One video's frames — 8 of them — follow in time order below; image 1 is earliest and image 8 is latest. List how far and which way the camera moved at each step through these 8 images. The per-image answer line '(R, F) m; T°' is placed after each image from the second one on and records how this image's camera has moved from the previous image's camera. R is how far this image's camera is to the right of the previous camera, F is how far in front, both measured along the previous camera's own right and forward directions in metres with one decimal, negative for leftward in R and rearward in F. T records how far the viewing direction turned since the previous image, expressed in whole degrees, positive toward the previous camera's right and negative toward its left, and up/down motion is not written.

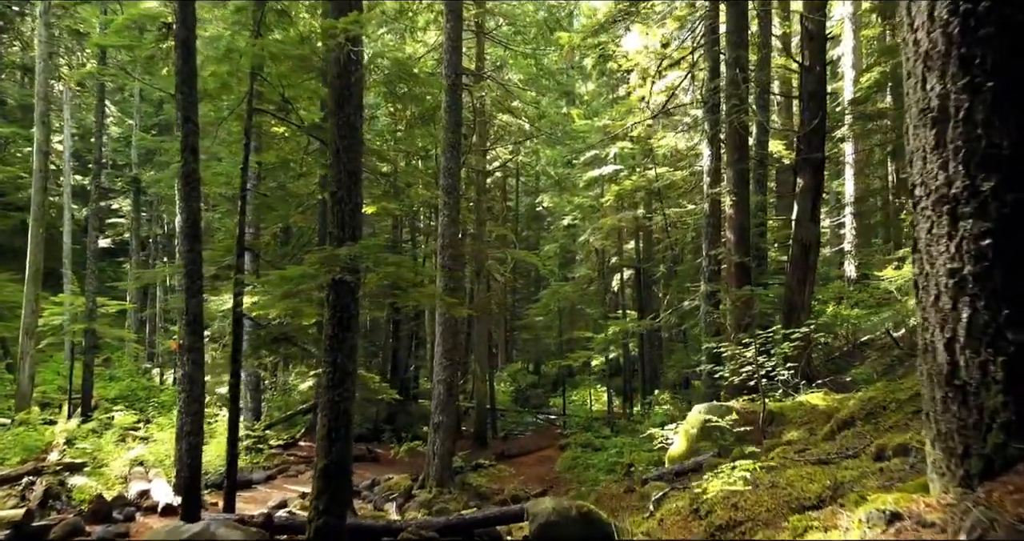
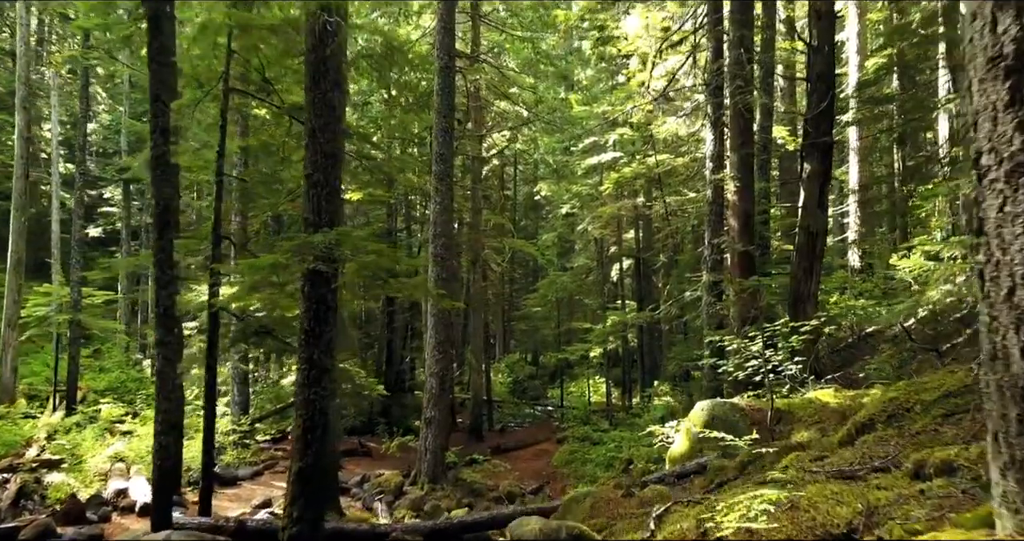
(+0.1, +0.5) m; 0°
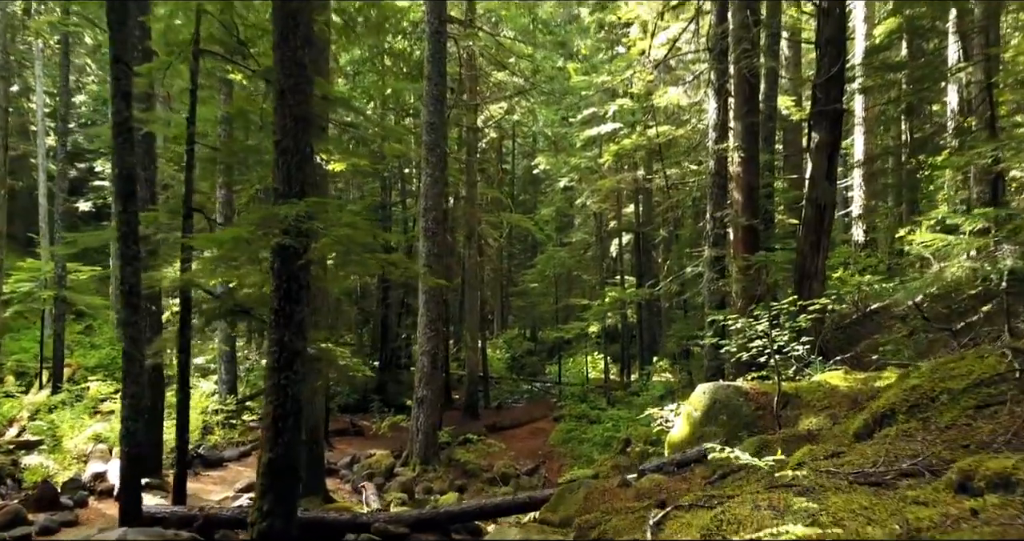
(+0.1, +0.5) m; 0°
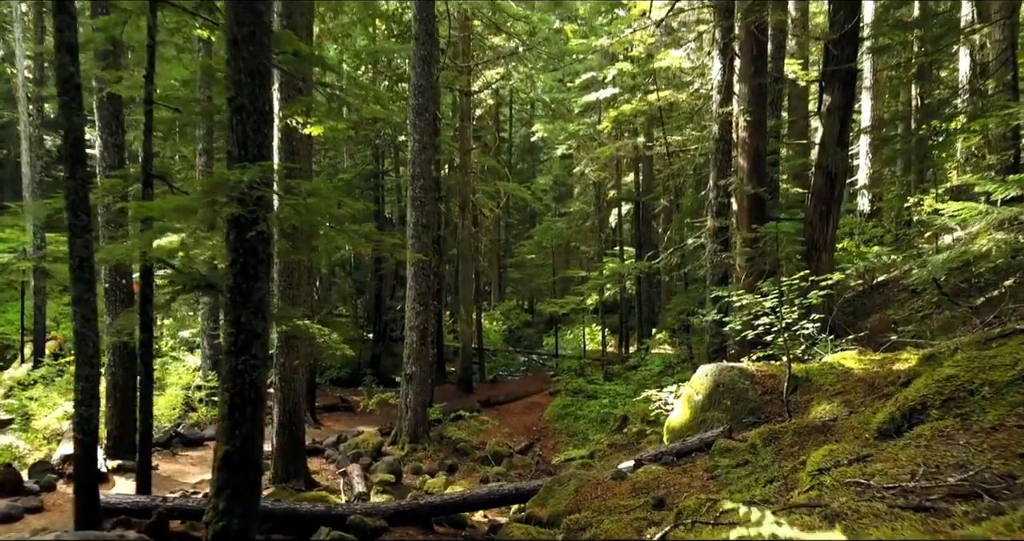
(+0.1, +0.6) m; 0°
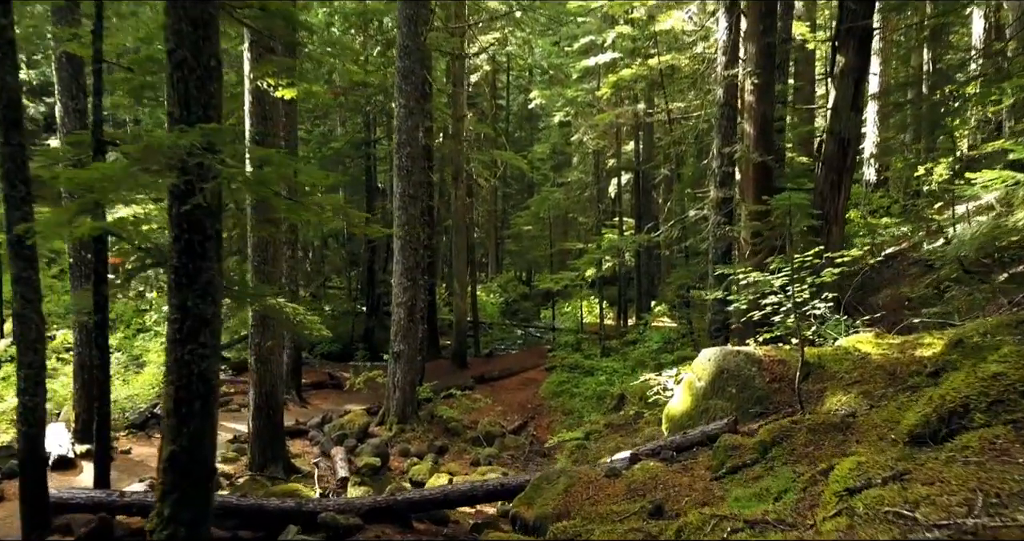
(+0.1, +0.6) m; 0°
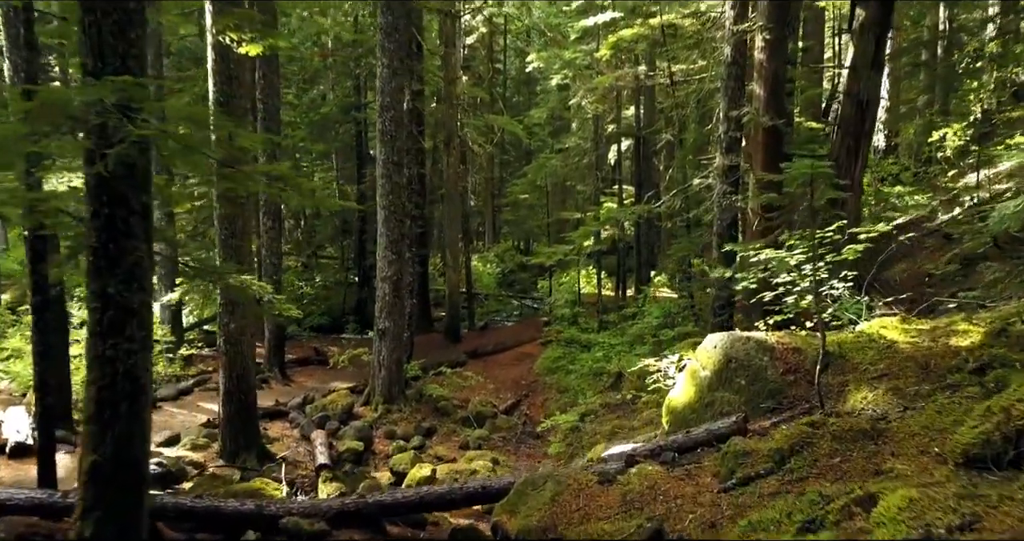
(+0.1, +0.7) m; 0°
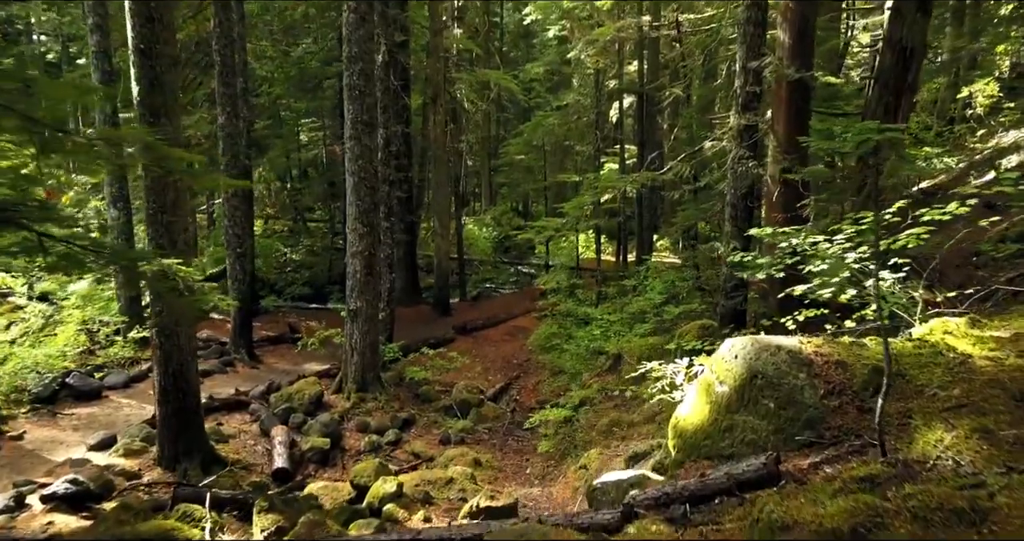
(+0.2, +1.2) m; 0°
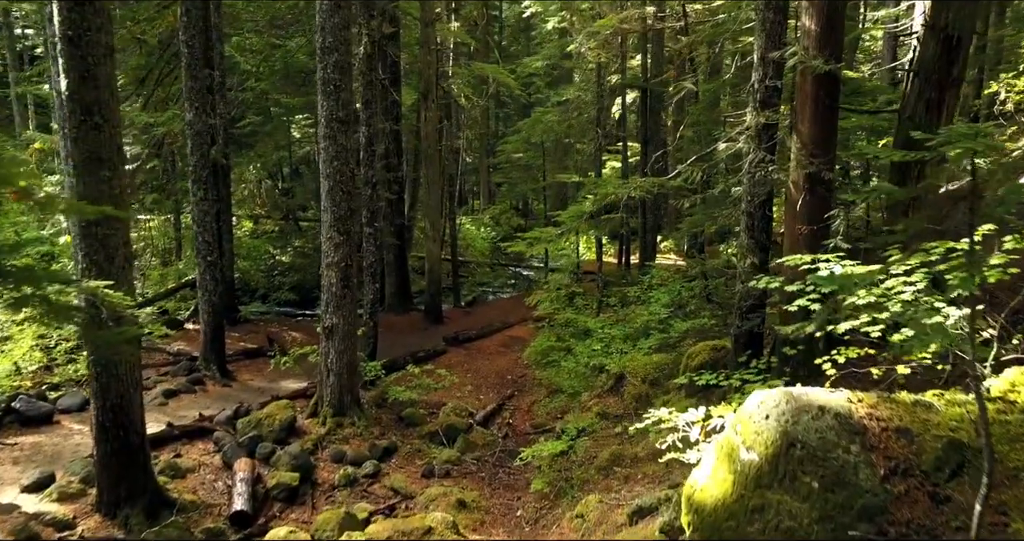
(+0.1, +0.9) m; 0°
